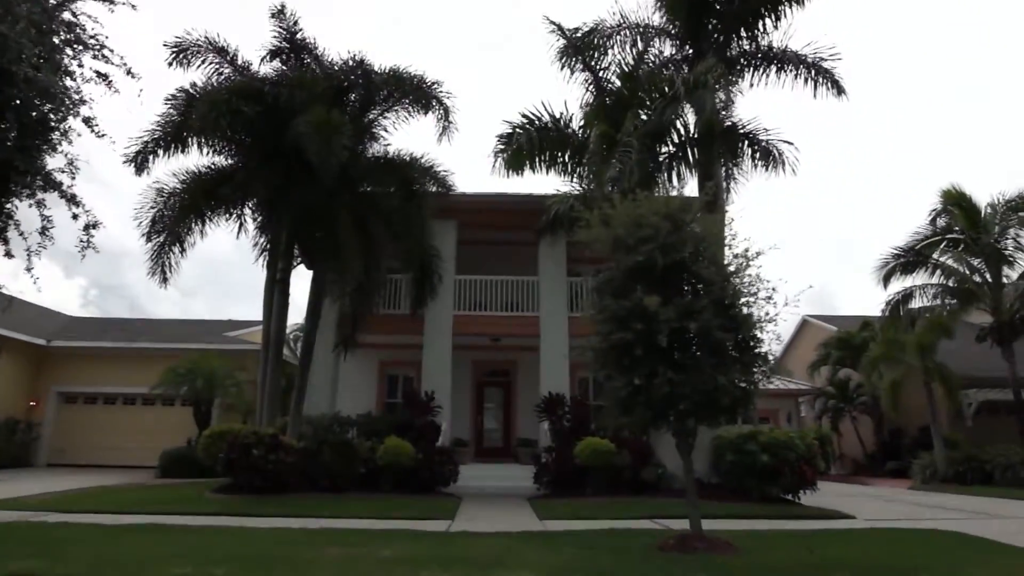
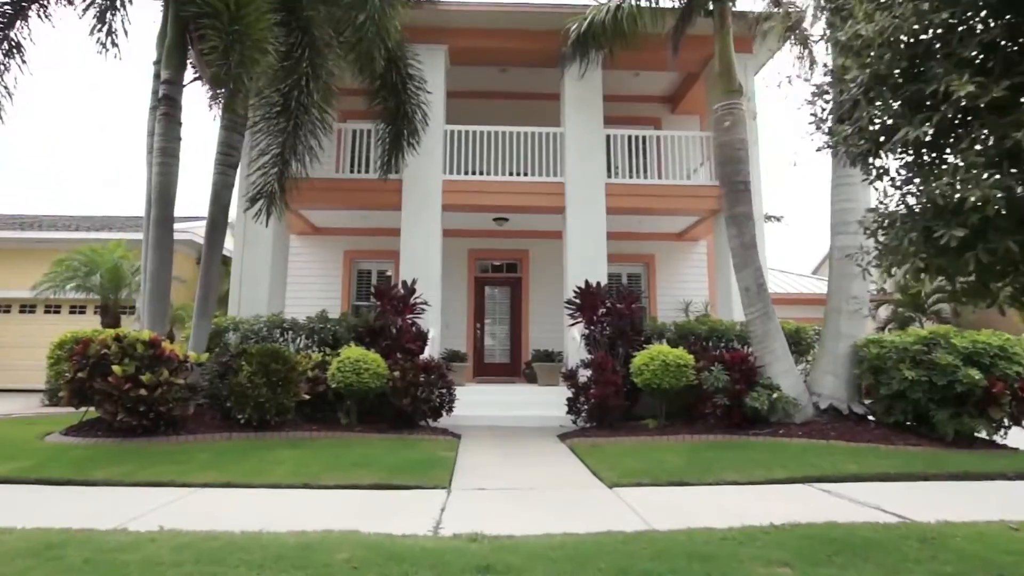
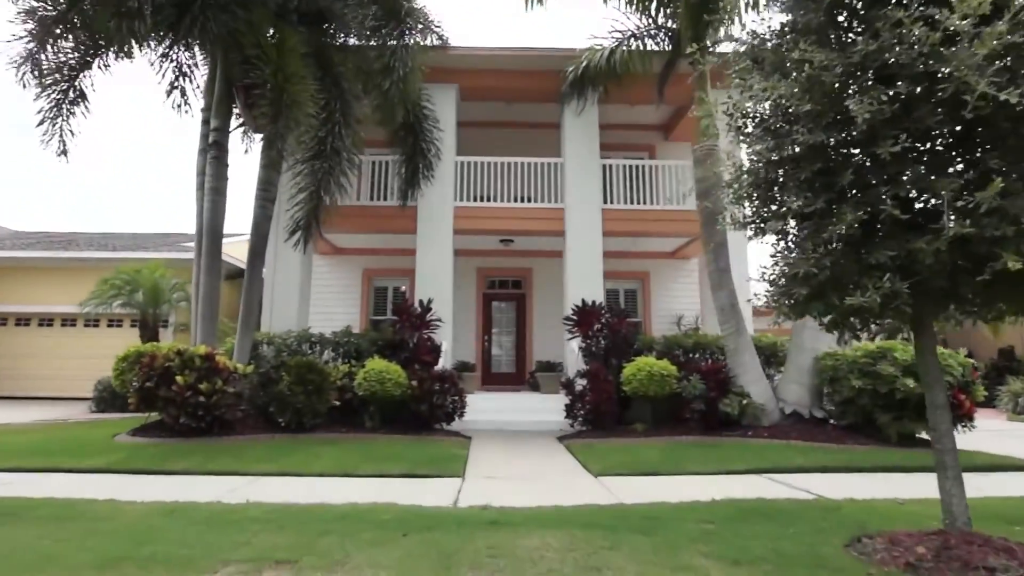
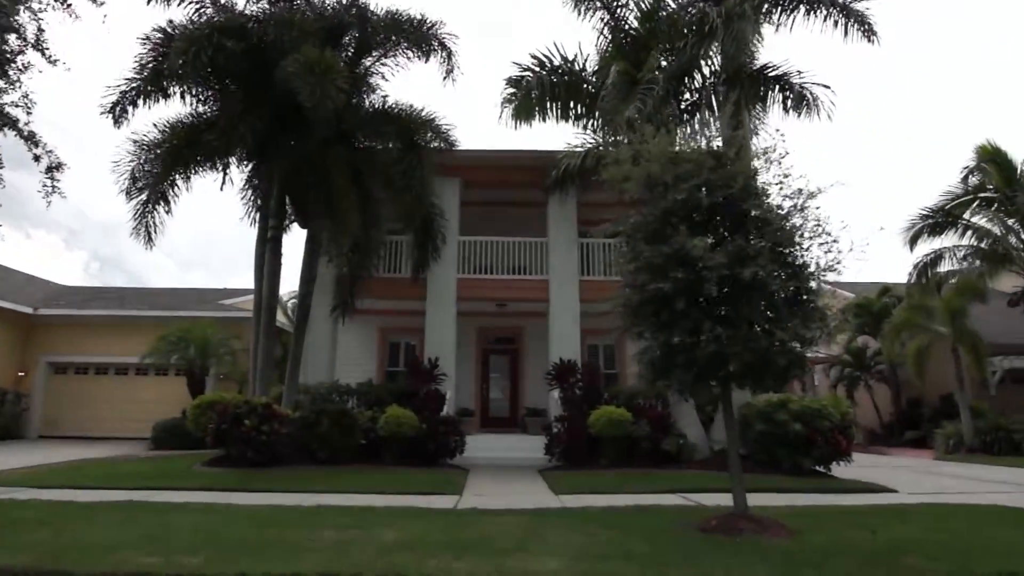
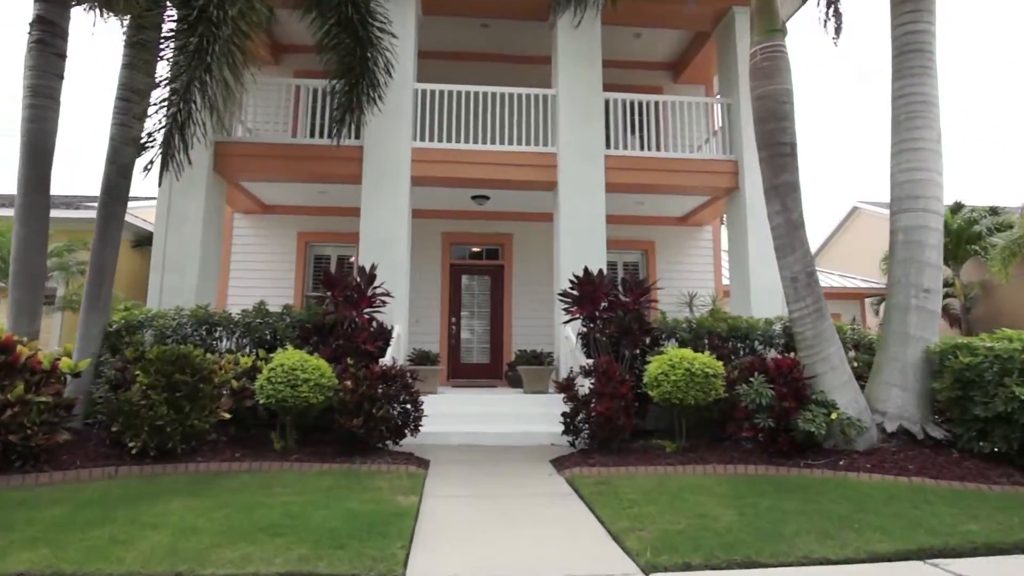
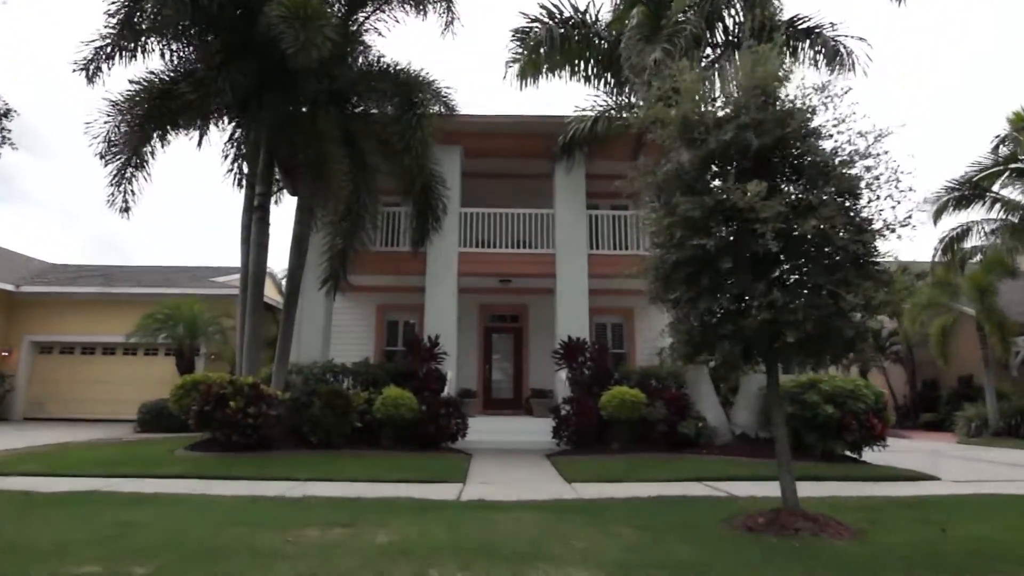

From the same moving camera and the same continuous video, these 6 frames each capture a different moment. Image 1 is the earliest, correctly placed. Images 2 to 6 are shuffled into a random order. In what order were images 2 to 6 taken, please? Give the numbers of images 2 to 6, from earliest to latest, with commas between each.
4, 6, 3, 2, 5
